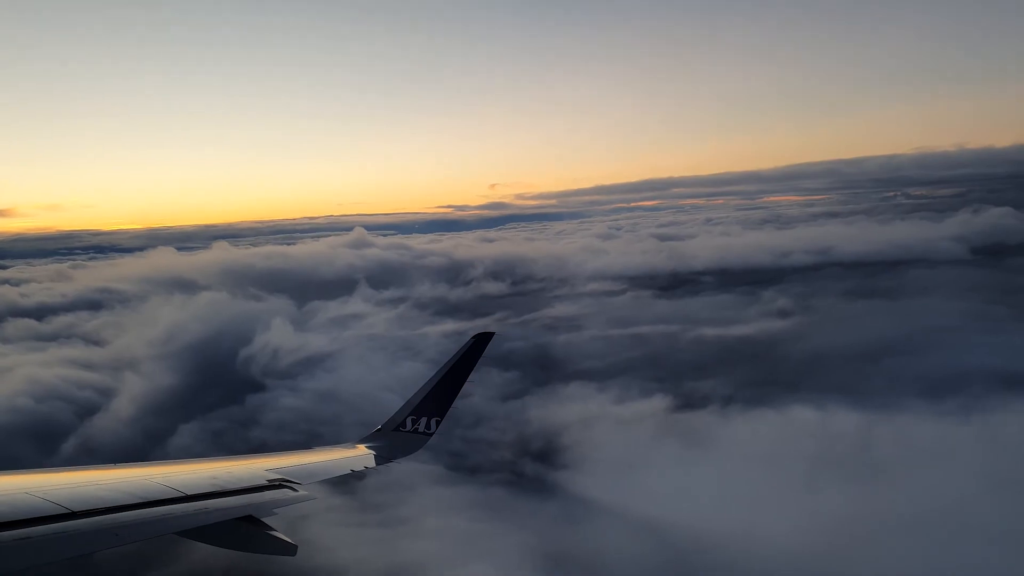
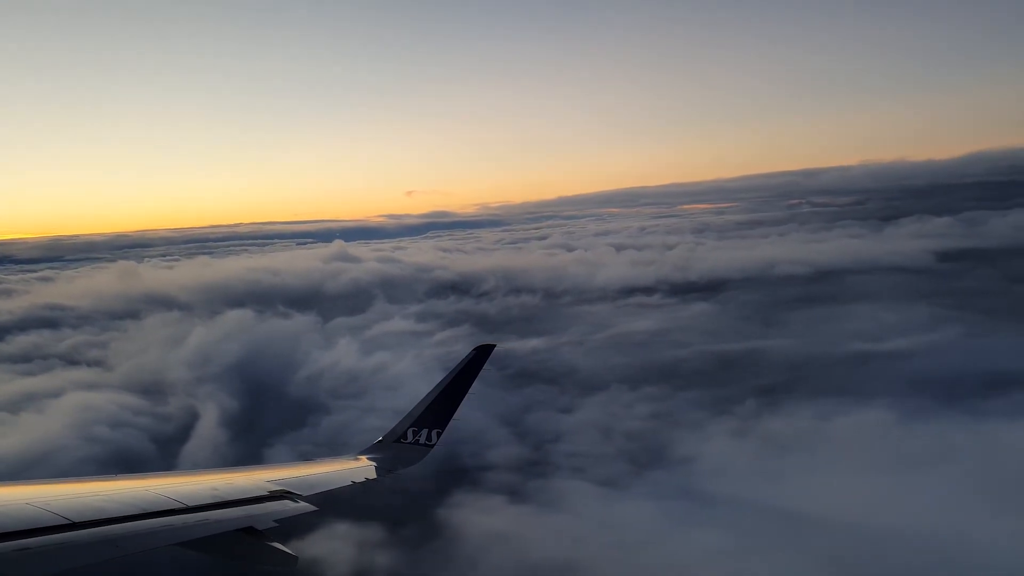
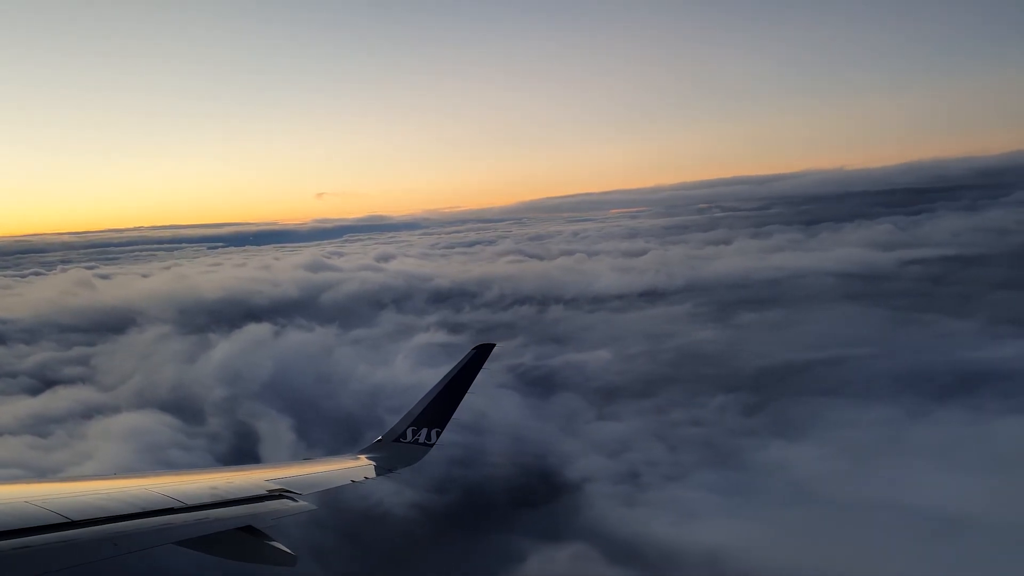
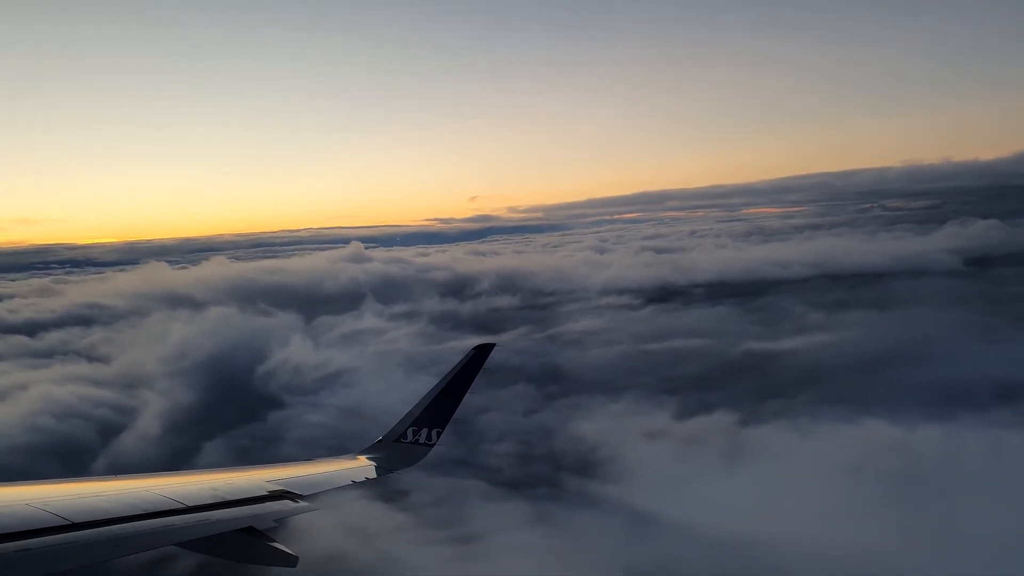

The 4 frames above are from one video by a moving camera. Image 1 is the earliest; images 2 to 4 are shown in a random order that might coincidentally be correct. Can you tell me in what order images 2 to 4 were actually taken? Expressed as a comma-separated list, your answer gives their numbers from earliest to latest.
4, 2, 3
